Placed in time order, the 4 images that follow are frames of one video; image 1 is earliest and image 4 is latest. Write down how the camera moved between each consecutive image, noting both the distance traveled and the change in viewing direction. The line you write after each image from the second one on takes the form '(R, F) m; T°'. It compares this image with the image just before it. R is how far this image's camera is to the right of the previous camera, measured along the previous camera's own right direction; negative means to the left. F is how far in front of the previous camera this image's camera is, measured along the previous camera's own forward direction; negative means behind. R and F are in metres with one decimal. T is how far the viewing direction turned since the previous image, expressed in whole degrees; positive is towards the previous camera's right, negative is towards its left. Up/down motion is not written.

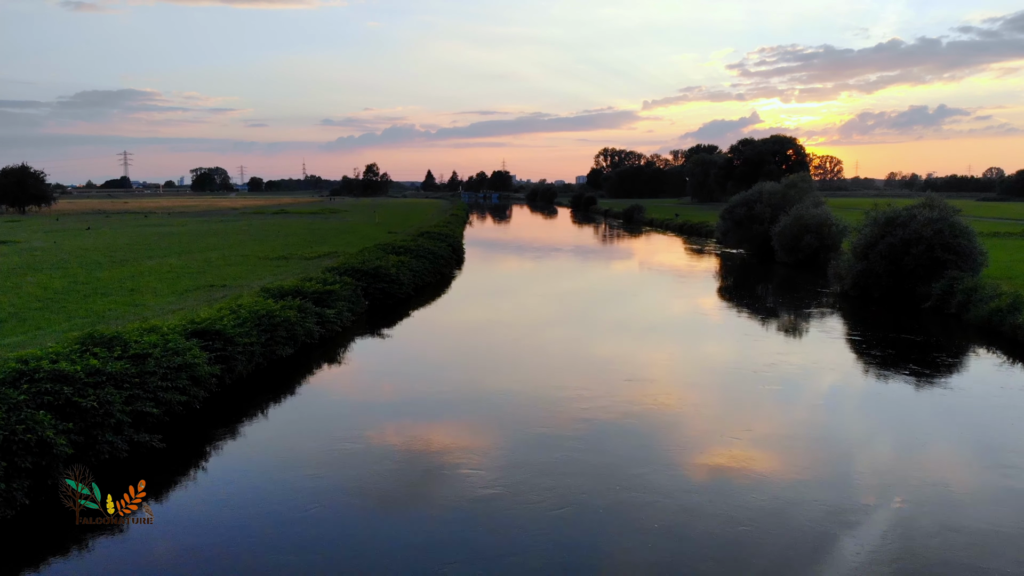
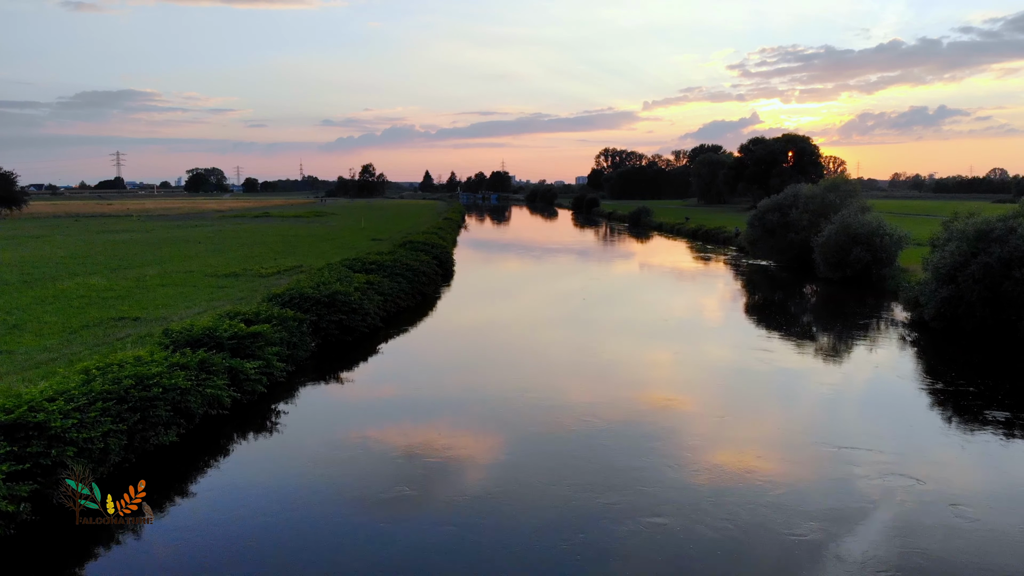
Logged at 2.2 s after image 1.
(+0.1, +1.7) m; 0°
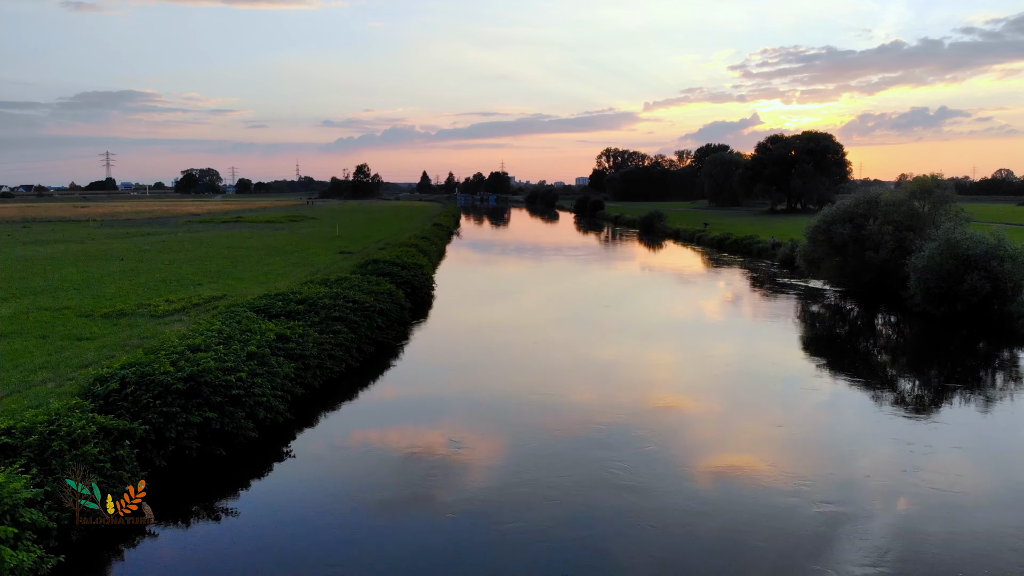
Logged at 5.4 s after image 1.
(+0.1, +2.5) m; 0°
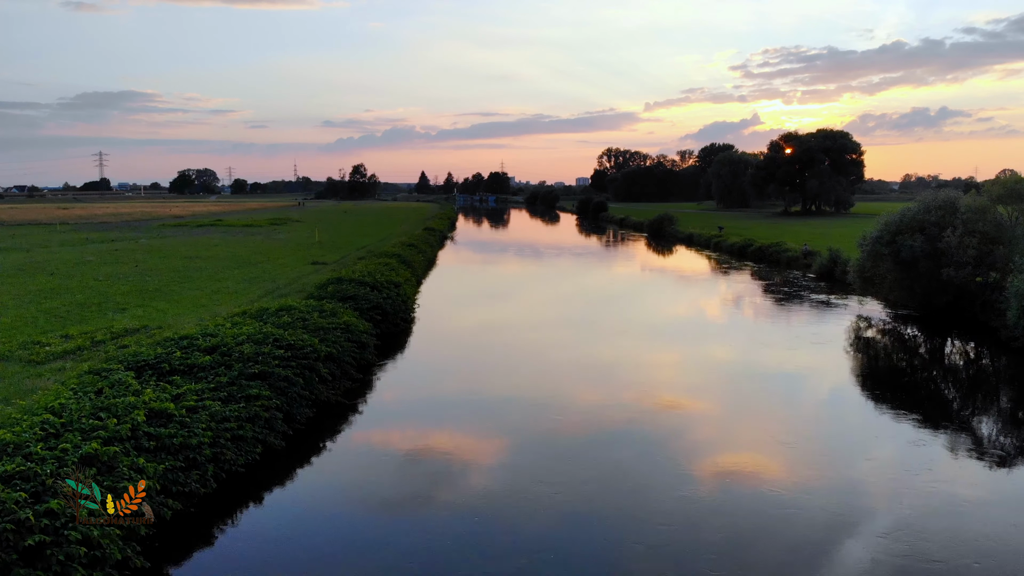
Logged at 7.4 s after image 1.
(0.0, +1.6) m; 0°
